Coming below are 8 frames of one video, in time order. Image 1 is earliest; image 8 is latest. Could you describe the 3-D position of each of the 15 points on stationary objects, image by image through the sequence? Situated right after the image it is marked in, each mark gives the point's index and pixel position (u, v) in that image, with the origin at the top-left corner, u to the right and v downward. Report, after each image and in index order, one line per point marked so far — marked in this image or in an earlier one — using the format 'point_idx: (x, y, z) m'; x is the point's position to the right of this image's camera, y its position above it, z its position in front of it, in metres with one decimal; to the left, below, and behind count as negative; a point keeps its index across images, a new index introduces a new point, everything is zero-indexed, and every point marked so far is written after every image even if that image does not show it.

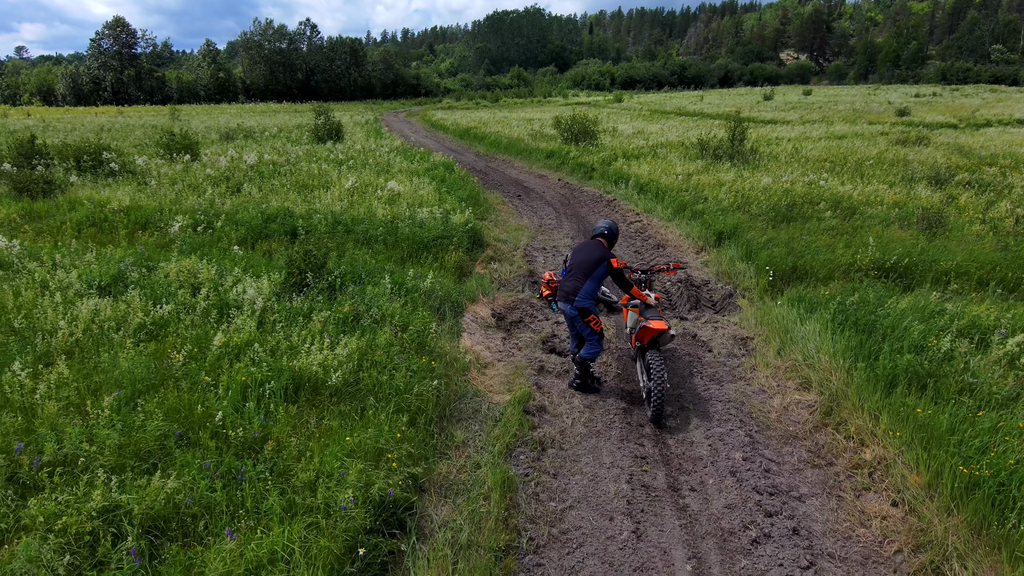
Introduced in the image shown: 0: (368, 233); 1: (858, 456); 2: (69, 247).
0: (-2.0, +0.7, +8.8) m
1: (+2.4, -1.1, +4.4) m
2: (-5.8, +0.5, +8.2) m
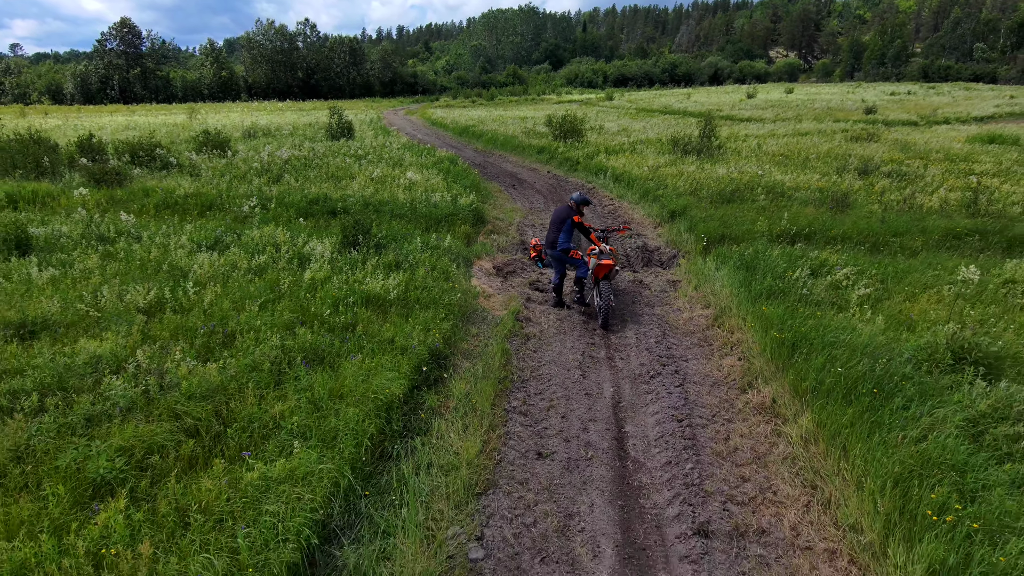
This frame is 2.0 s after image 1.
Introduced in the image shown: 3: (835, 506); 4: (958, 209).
0: (-2.1, +1.3, +11.3) m
1: (+2.4, -0.5, +6.9) m
2: (-5.9, +1.1, +10.7) m
3: (+2.1, -1.4, +4.1) m
4: (+8.3, +1.5, +11.7) m
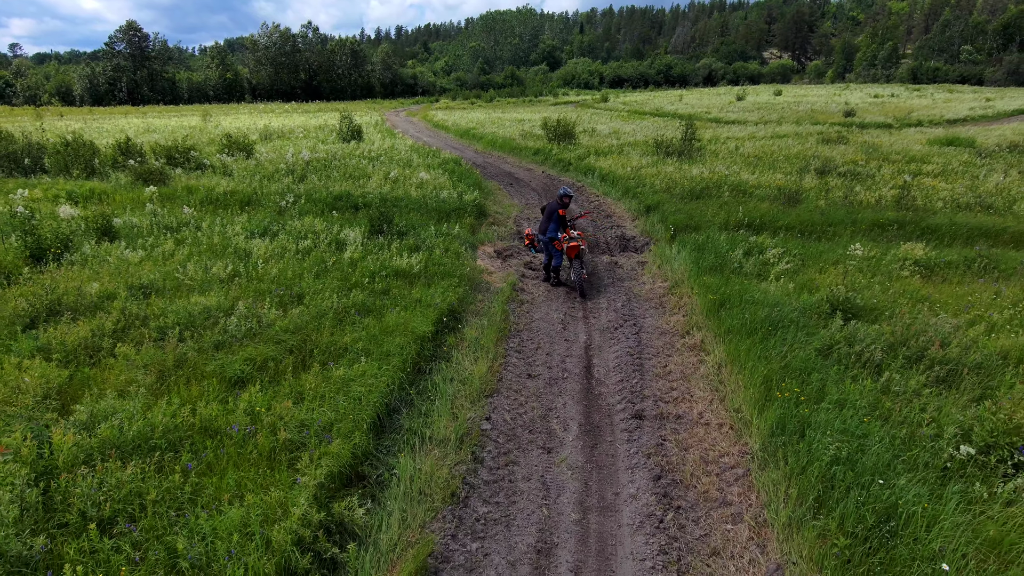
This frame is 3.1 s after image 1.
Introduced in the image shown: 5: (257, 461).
0: (-2.1, +1.7, +13.3) m
1: (+2.4, -0.2, +8.9) m
2: (-6.0, +1.5, +12.6) m
3: (+2.1, -1.1, +6.1) m
4: (+8.2, +1.8, +13.7) m
5: (-1.8, -1.3, +4.6) m
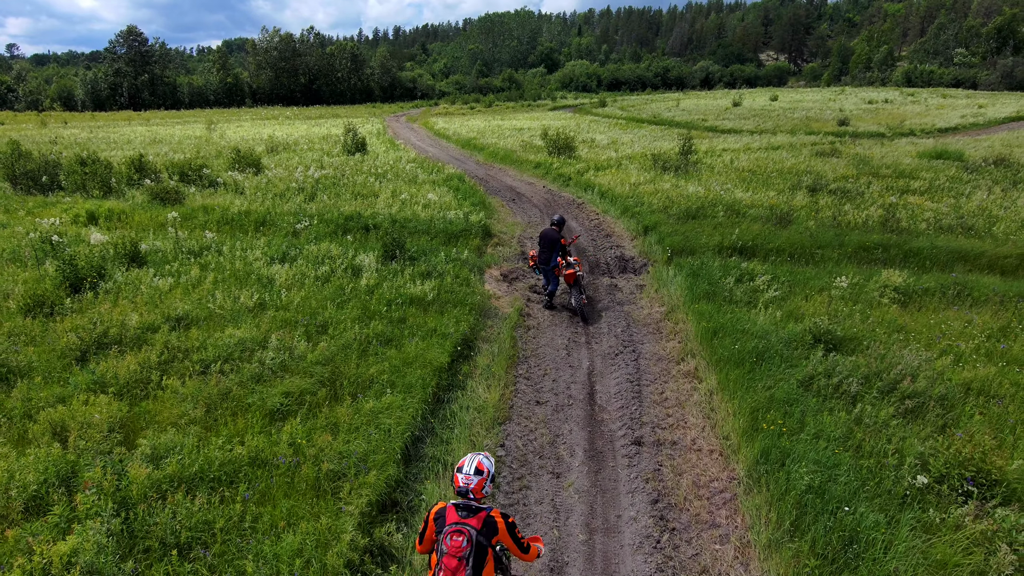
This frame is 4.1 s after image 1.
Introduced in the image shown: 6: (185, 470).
0: (-2.0, +1.3, +13.9) m
1: (+2.5, -0.6, +9.6) m
2: (-5.9, +1.0, +13.3) m
3: (+2.2, -1.5, +6.8) m
4: (+8.3, +1.4, +14.4) m
5: (-1.7, -1.7, +5.2) m
6: (-2.7, -1.5, +5.2) m
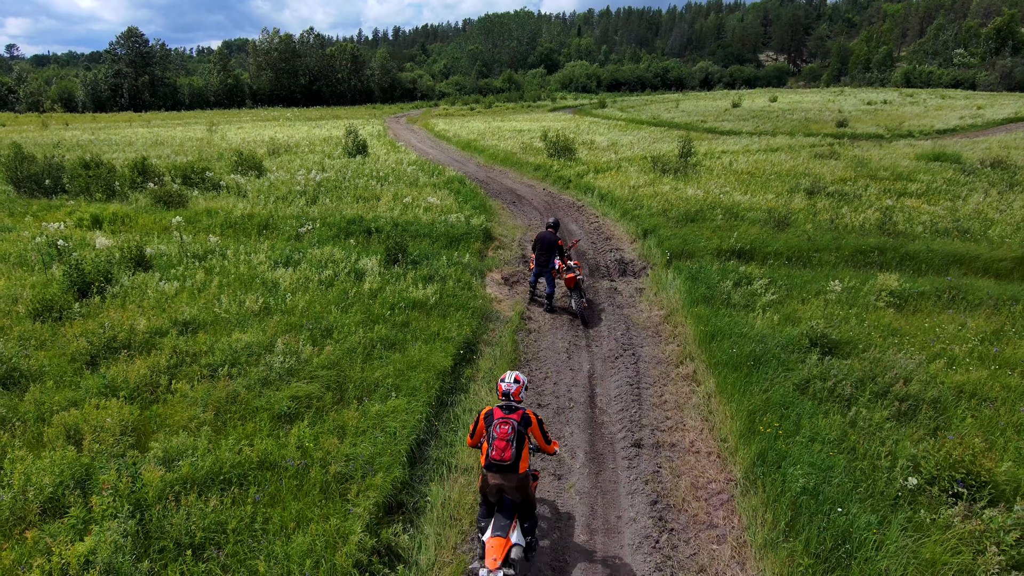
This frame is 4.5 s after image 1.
0: (-2.0, +1.2, +14.1) m
1: (+2.5, -0.6, +9.7) m
2: (-5.9, +1.0, +13.4) m
3: (+2.2, -1.5, +6.9) m
4: (+8.3, +1.4, +14.5) m
5: (-1.7, -1.7, +5.4) m
6: (-2.7, -1.6, +5.4) m
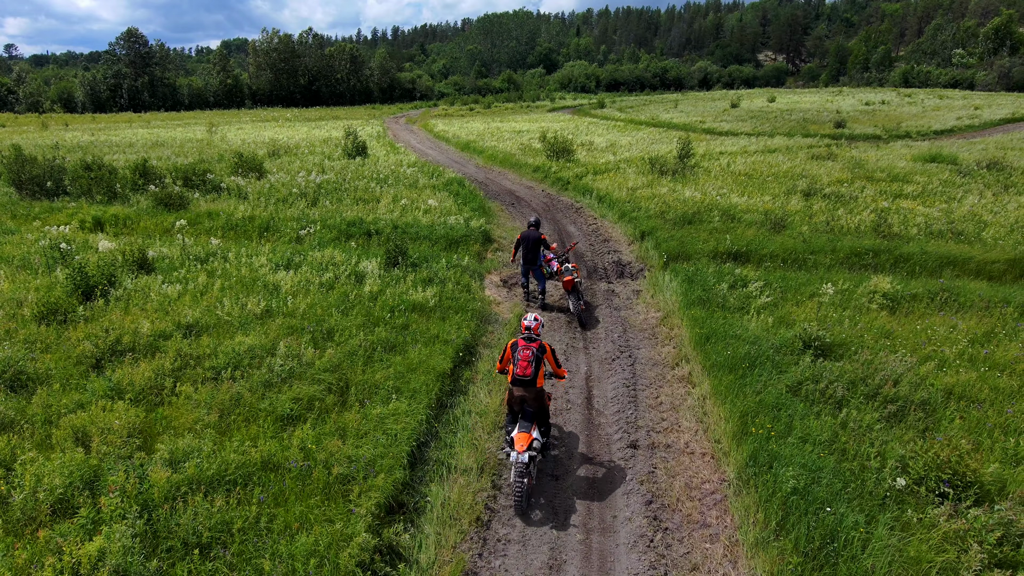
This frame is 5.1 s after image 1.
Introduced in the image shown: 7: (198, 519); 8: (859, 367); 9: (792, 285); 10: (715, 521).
0: (-2.0, +1.2, +14.2) m
1: (+2.5, -0.7, +9.9) m
2: (-5.9, +0.9, +13.6) m
3: (+2.2, -1.6, +7.0) m
4: (+8.3, +1.4, +14.7) m
5: (-1.7, -1.8, +5.5) m
6: (-2.7, -1.6, +5.5) m
7: (-2.5, -1.8, +5.0) m
8: (+4.2, -1.0, +7.6) m
9: (+4.8, +0.1, +10.8) m
10: (+1.8, -2.1, +5.7) m
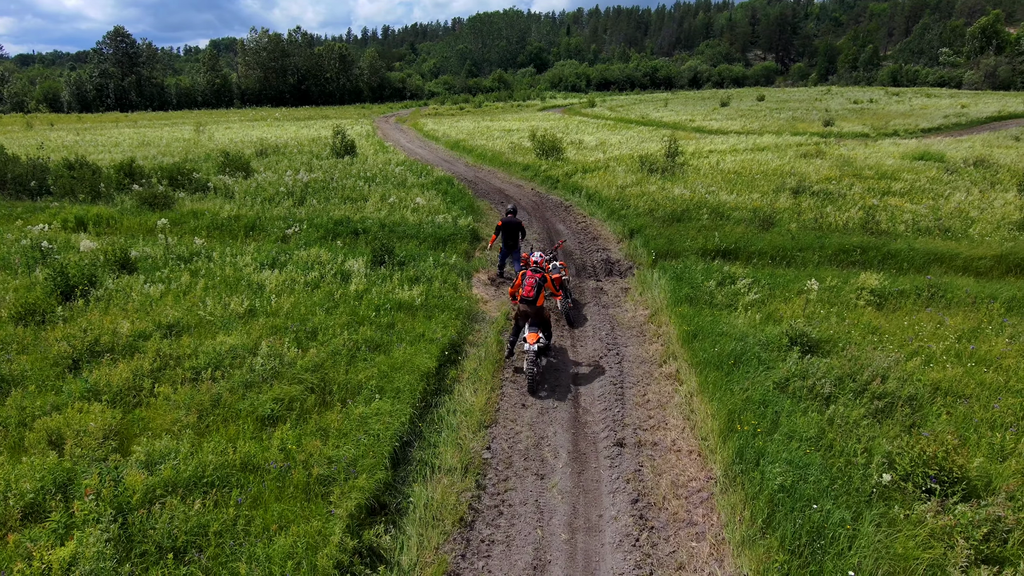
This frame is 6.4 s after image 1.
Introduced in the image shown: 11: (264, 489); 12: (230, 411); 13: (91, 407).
0: (-2.3, +1.2, +14.1) m
1: (+2.3, -0.6, +9.8) m
2: (-6.1, +0.9, +13.4) m
3: (+2.1, -1.5, +7.0) m
4: (+8.0, +1.4, +14.7) m
5: (-1.8, -1.8, +5.4) m
6: (-2.8, -1.6, +5.4) m
7: (-2.6, -1.8, +4.9) m
8: (+4.0, -0.9, +7.6) m
9: (+4.6, +0.1, +10.7) m
10: (+1.7, -2.1, +5.6) m
11: (-2.1, -1.7, +5.4) m
12: (-3.0, -1.3, +6.6) m
13: (-4.3, -1.2, +6.4) m
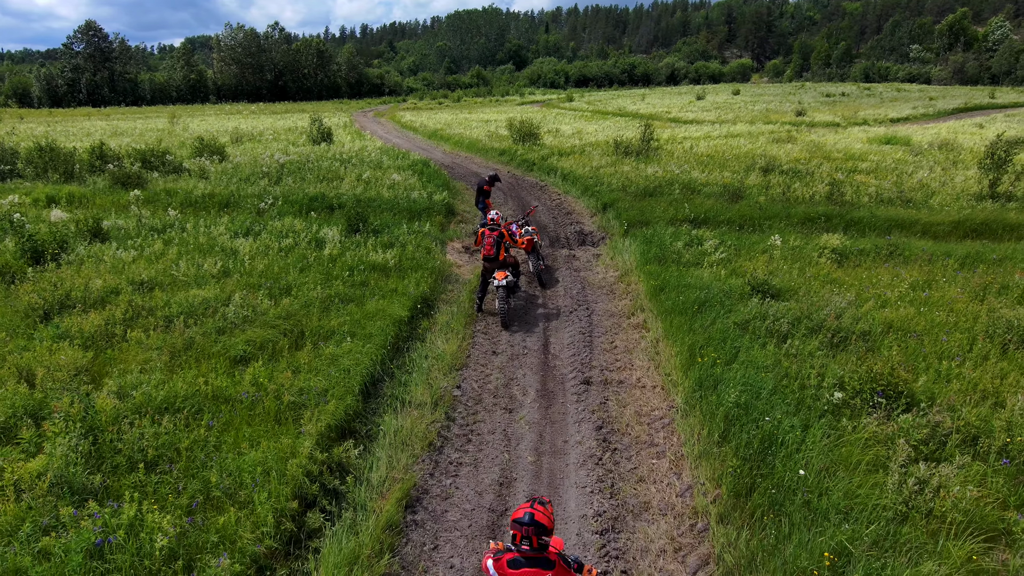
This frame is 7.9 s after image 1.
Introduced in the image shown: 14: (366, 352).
0: (-2.9, +1.8, +14.2) m
1: (+1.8, 0.0, +10.0) m
2: (-6.7, +1.5, +13.4) m
3: (+1.7, -0.9, +7.2) m
4: (+7.4, +2.1, +15.1) m
5: (-2.1, -1.2, +5.5) m
6: (-3.1, -1.0, +5.5) m
7: (-2.9, -1.2, +5.0) m
8: (+3.7, -0.2, +7.9) m
9: (+4.1, +0.8, +11.0) m
10: (+1.4, -1.4, +5.9) m
11: (-2.4, -1.1, +5.5) m
12: (-3.3, -0.7, +6.7) m
13: (-4.6, -0.6, +6.5) m
14: (-1.6, -0.7, +6.9) m
